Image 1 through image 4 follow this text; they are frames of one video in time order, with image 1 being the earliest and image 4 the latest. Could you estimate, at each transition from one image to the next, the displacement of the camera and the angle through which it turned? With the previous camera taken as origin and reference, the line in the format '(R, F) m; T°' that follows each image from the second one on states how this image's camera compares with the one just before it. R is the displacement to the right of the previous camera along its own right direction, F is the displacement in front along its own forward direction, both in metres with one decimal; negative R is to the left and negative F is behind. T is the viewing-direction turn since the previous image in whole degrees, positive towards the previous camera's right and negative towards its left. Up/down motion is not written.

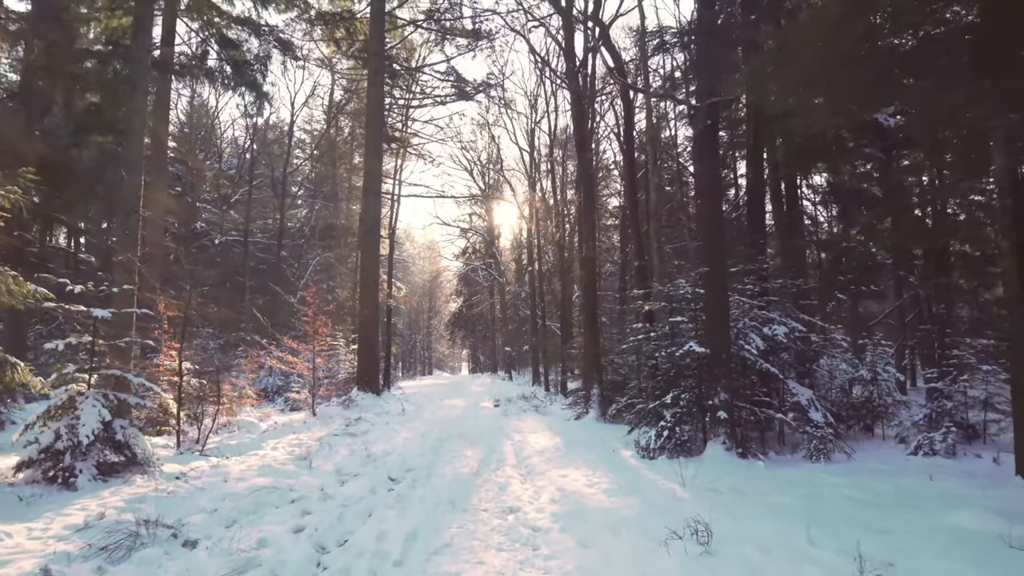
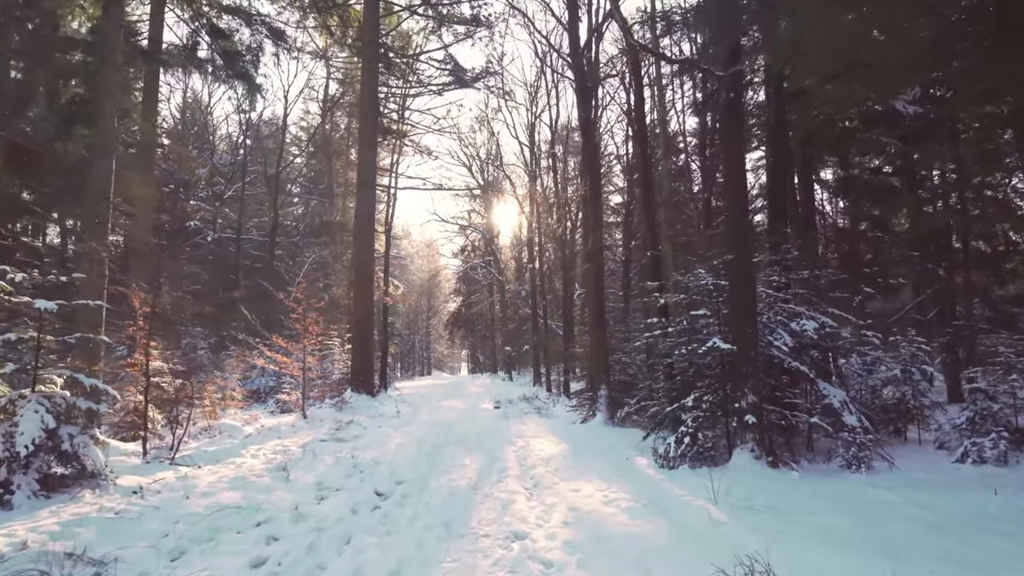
(0.0, +0.7) m; 0°
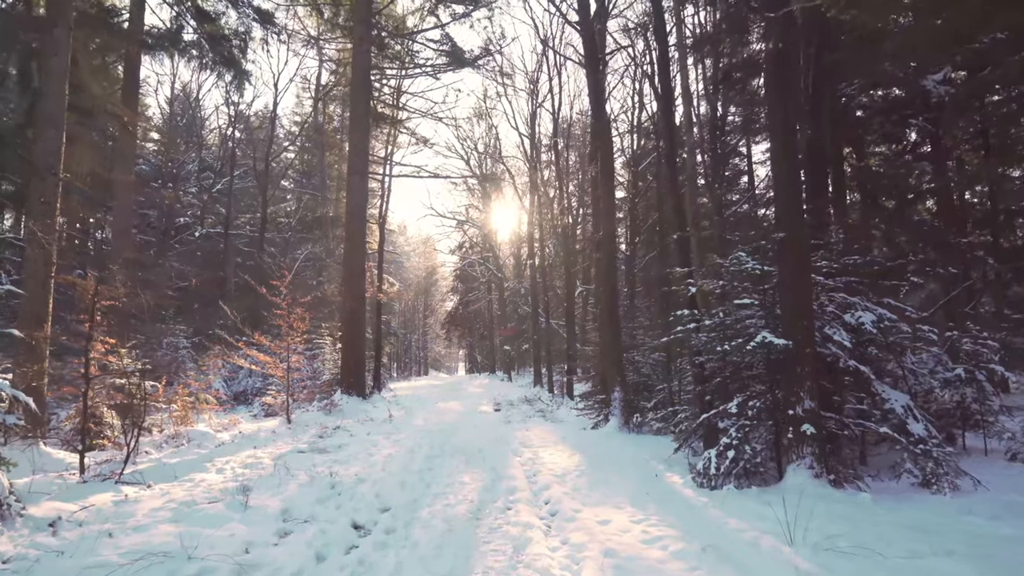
(-0.1, +1.0) m; 0°
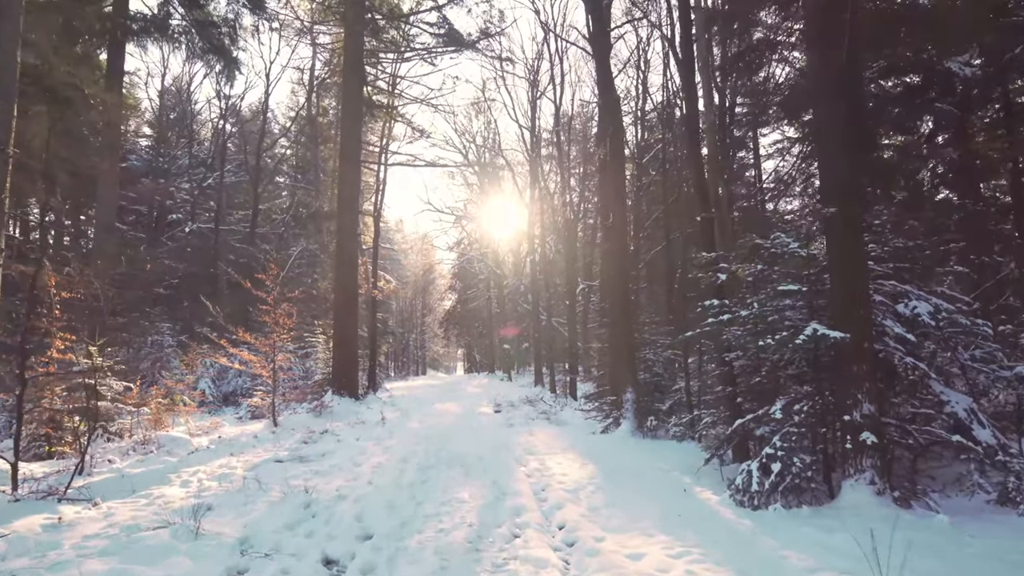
(-0.1, +0.8) m; 0°
